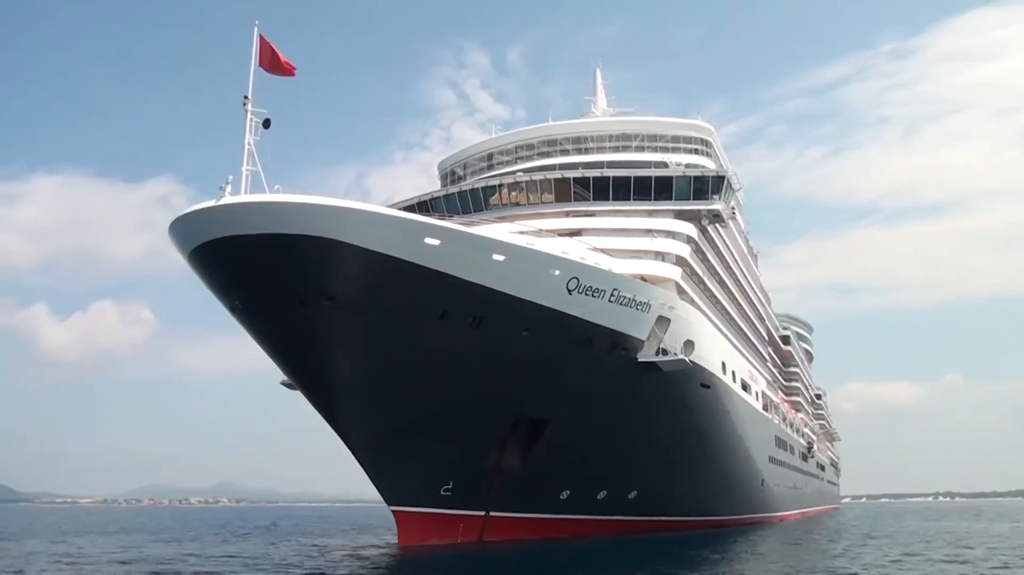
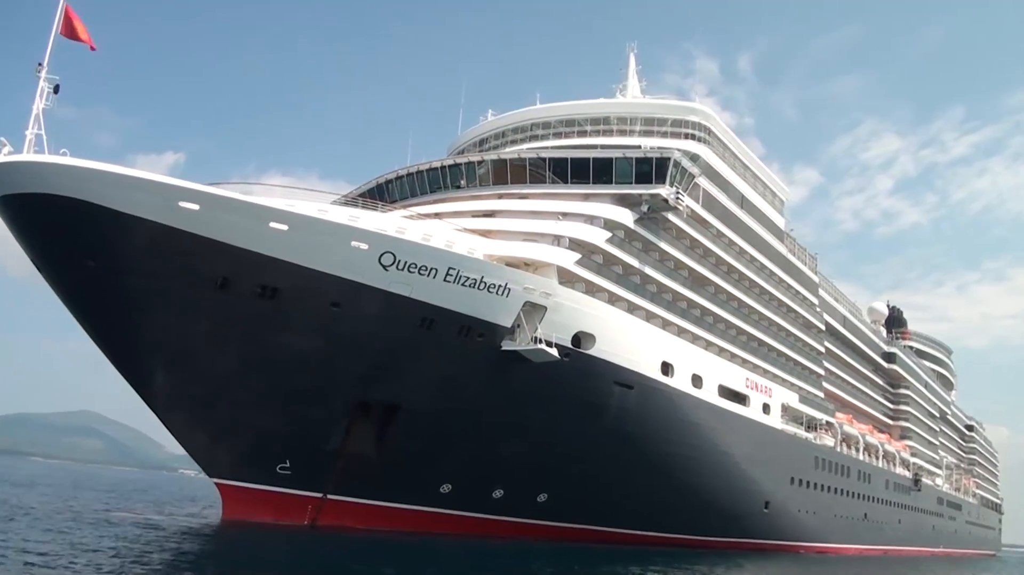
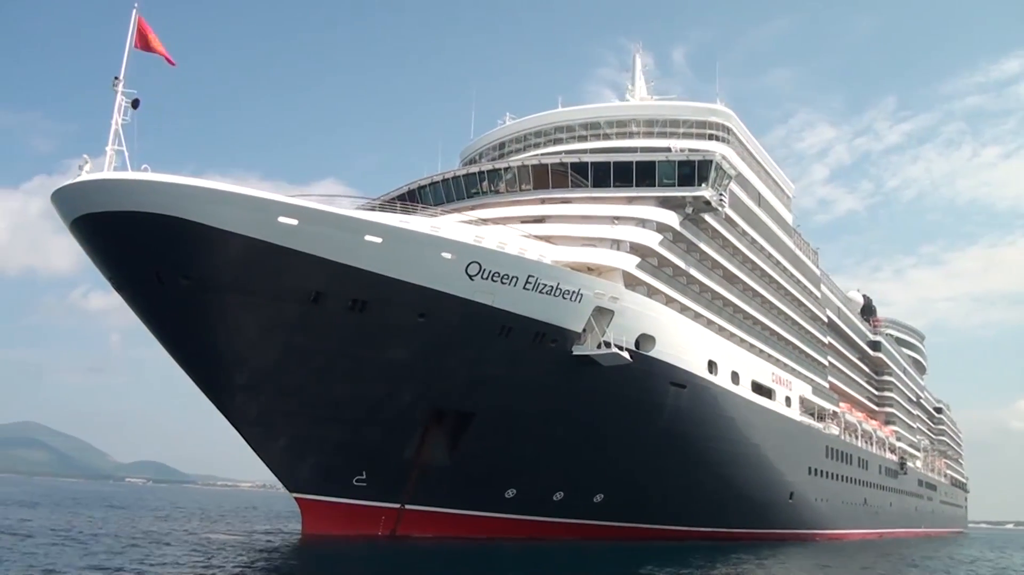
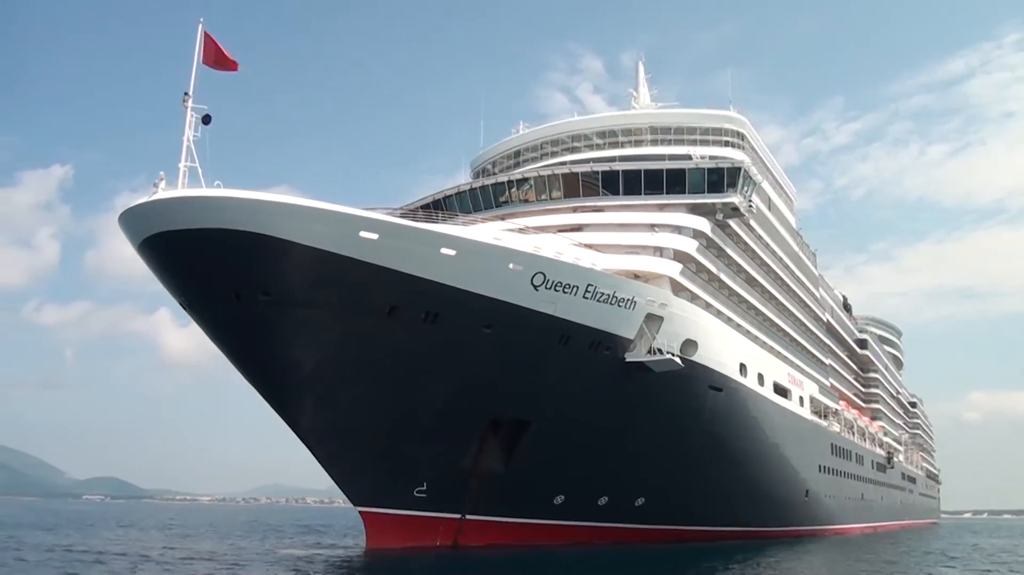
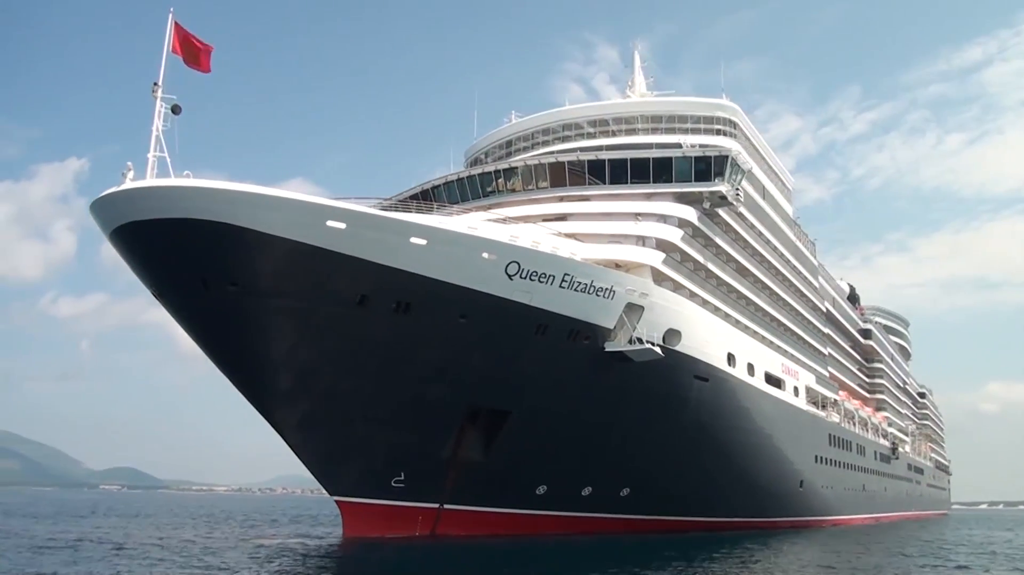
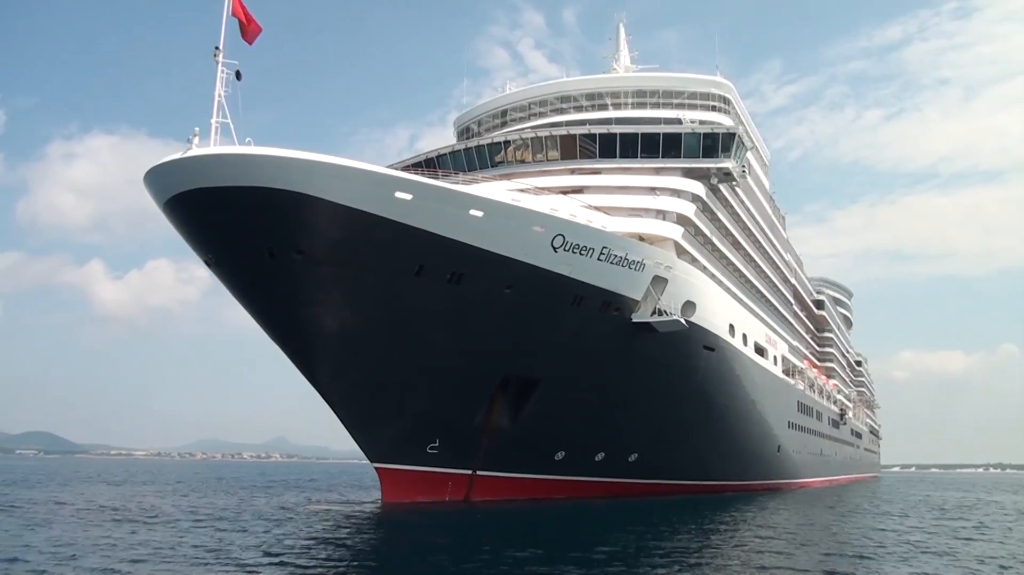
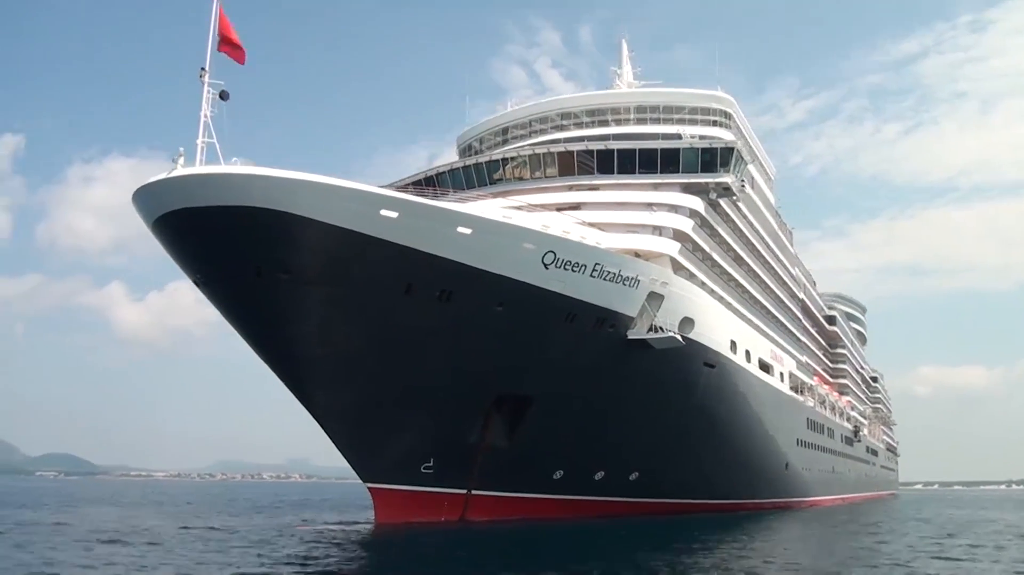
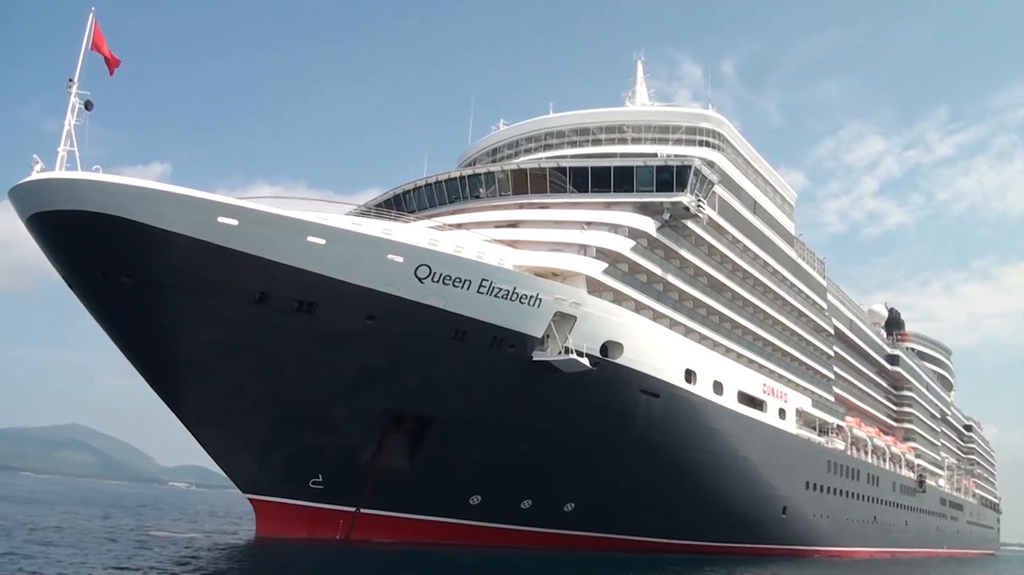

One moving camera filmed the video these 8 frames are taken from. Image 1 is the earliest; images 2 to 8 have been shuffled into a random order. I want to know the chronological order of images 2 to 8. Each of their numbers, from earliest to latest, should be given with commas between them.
6, 7, 4, 5, 3, 8, 2
